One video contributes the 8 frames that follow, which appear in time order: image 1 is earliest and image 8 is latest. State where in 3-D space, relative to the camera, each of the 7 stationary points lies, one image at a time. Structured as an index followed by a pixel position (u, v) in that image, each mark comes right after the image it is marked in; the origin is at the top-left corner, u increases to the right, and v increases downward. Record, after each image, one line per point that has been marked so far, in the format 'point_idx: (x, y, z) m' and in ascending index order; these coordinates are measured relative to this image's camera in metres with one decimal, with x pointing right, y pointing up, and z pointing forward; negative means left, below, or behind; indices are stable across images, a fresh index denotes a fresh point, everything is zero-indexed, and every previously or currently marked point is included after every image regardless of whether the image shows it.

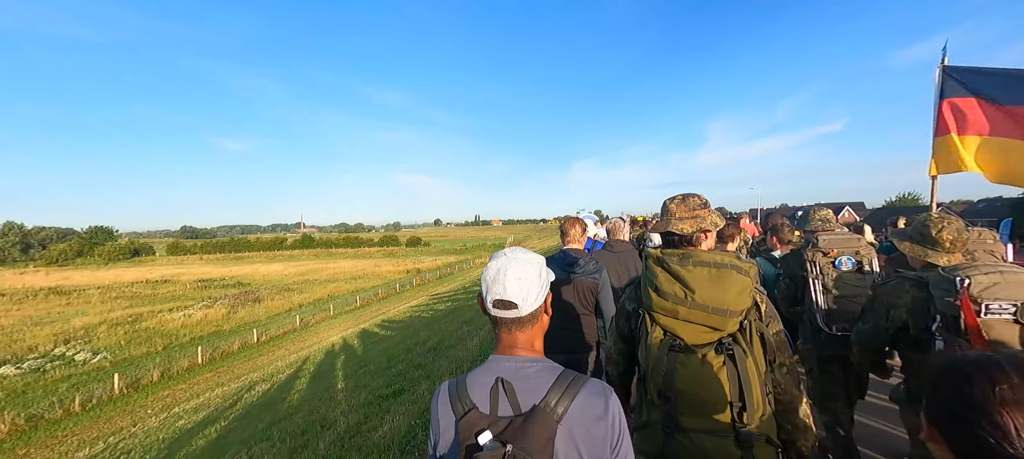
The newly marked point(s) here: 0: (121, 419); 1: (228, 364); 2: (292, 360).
0: (-11.6, -5.6, +13.3) m
1: (-11.6, -5.5, +18.0) m
2: (-8.3, -4.9, +16.1) m
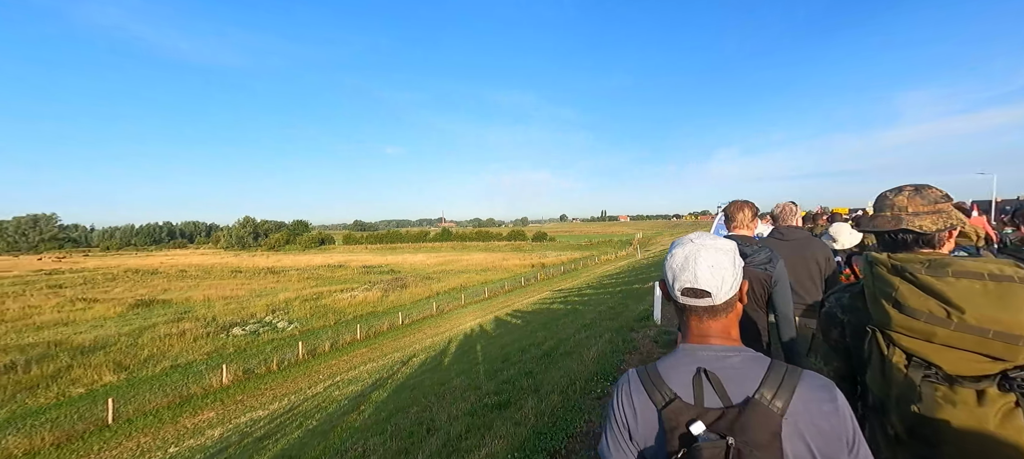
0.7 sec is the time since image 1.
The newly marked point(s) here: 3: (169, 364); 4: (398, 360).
0: (-7.3, -5.3, +15.9) m
1: (-6.0, -5.2, +20.5) m
2: (-3.3, -4.6, +17.7) m
3: (-14.1, -5.6, +19.0) m
4: (-4.0, -4.6, +16.0) m
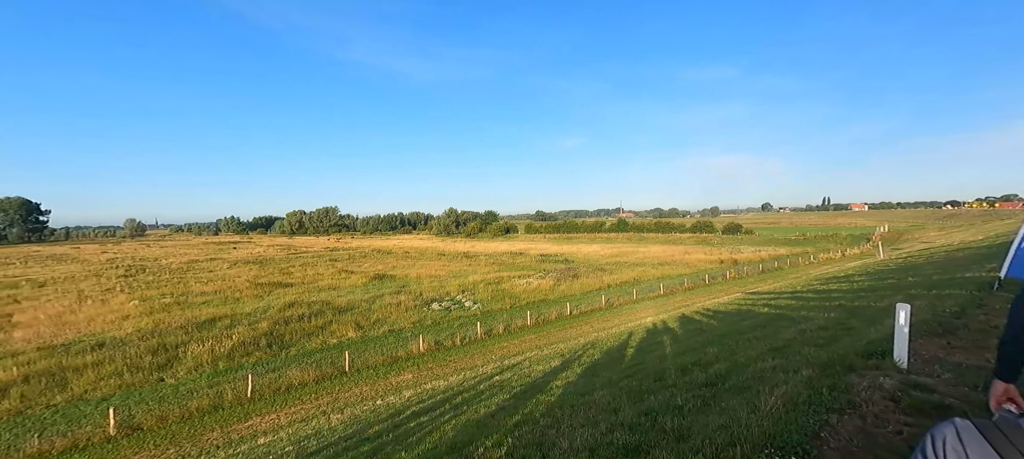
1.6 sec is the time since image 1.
0: (-1.2, -4.9, +17.0) m
1: (+1.8, -4.7, +20.7) m
2: (+3.1, -4.3, +17.0) m
3: (-6.3, -5.0, +22.4) m
4: (+1.9, -4.3, +15.7) m
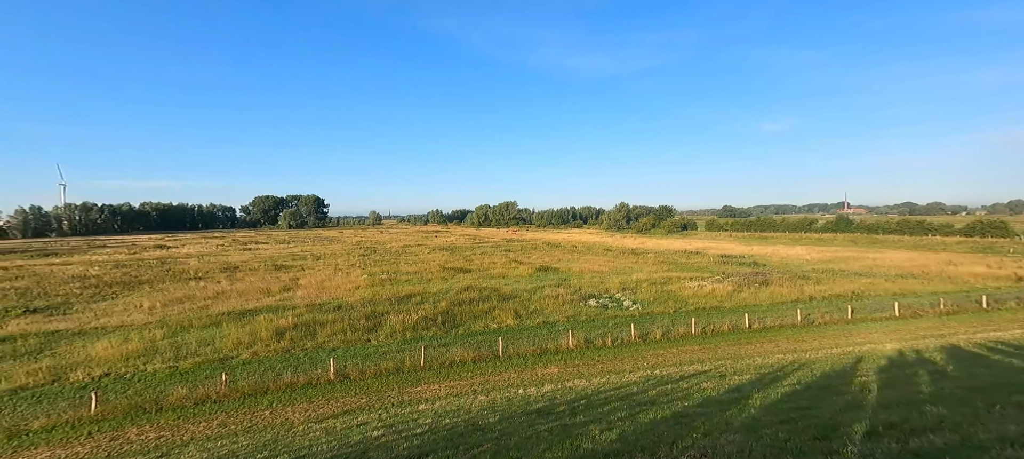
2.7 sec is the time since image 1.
0: (+4.2, -4.7, +15.8) m
1: (+8.4, -4.6, +18.2) m
2: (+8.3, -4.2, +14.3) m
3: (+1.5, -4.6, +22.7) m
4: (+6.6, -4.2, +13.5) m
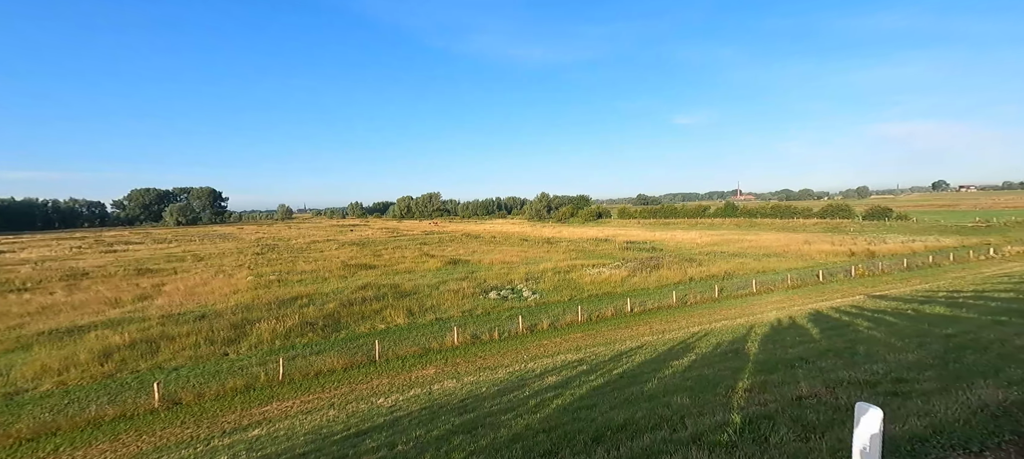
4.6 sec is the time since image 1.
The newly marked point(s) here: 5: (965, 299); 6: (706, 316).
0: (0.0, -4.4, +15.6) m
1: (+3.7, -4.2, +18.7) m
2: (+4.3, -3.9, +14.8) m
3: (-3.8, -4.3, +22.0) m
4: (+2.7, -3.9, +13.7) m
5: (+16.4, -2.5, +16.4) m
6: (+8.5, -3.8, +19.7) m
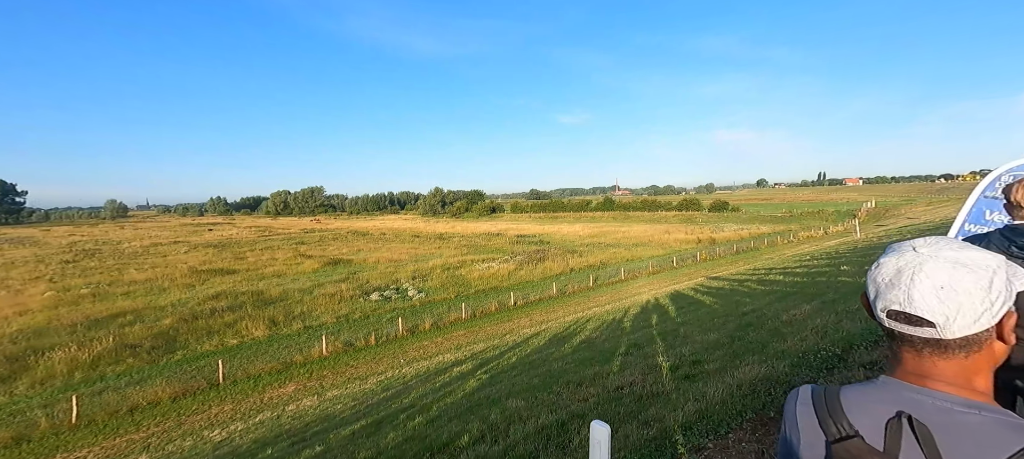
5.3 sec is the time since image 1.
0: (-4.1, -4.4, +14.8) m
1: (-1.3, -4.0, +18.6) m
2: (+0.2, -3.7, +14.9) m
3: (-9.3, -4.3, +20.1) m
4: (-1.0, -3.8, +13.6) m
5: (+11.6, -2.0, +19.3) m
6: (+3.2, -3.5, +20.7) m
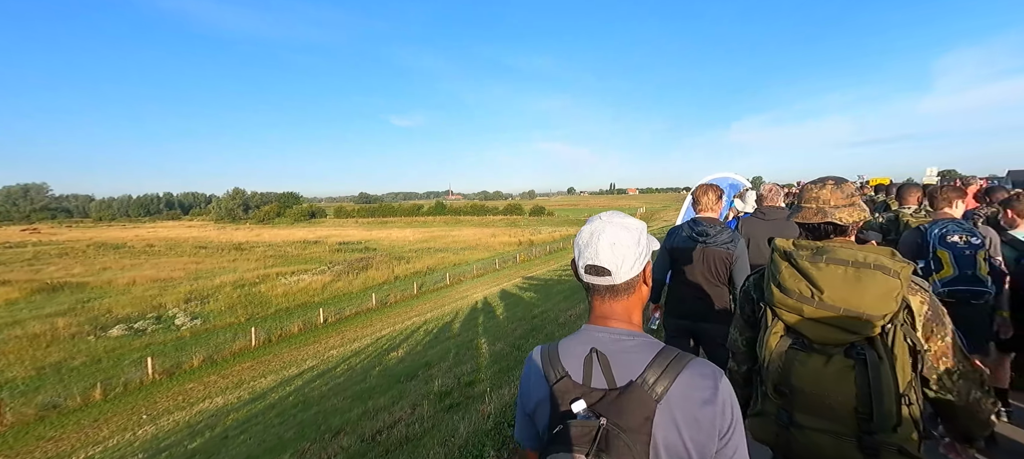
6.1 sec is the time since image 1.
0: (-9.4, -4.6, +10.8) m
1: (-8.1, -4.3, +15.4) m
2: (-5.4, -3.9, +12.5) m
3: (-16.2, -4.7, +13.9) m
4: (-6.1, -4.0, +10.8) m
5: (+3.5, -2.1, +20.7) m
6: (-4.8, -3.7, +18.9) m
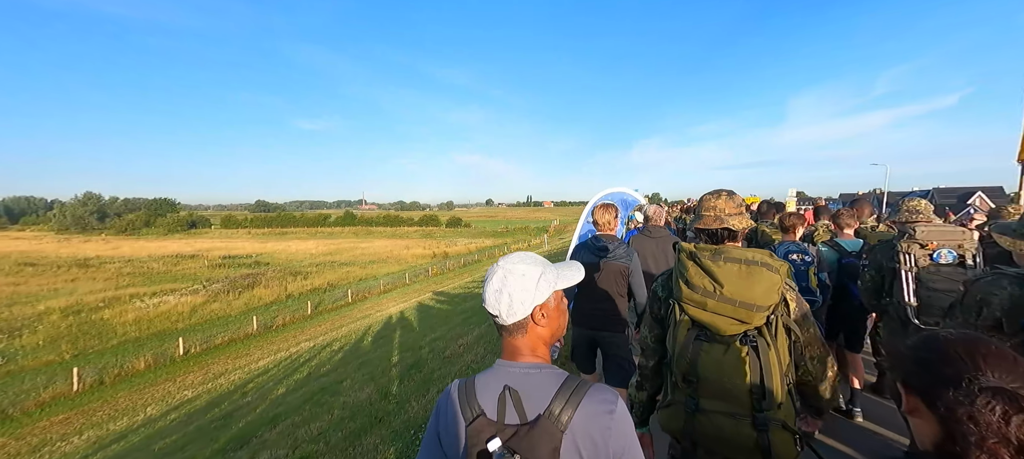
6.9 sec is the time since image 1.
0: (-11.6, -4.9, +7.6) m
1: (-11.2, -4.7, +12.4) m
2: (-8.0, -4.3, +10.1) m
3: (-18.8, -5.0, +9.4) m
4: (-8.4, -4.3, +8.2) m
5: (-0.7, -2.7, +19.8) m
6: (-8.5, -4.2, +16.5) m
